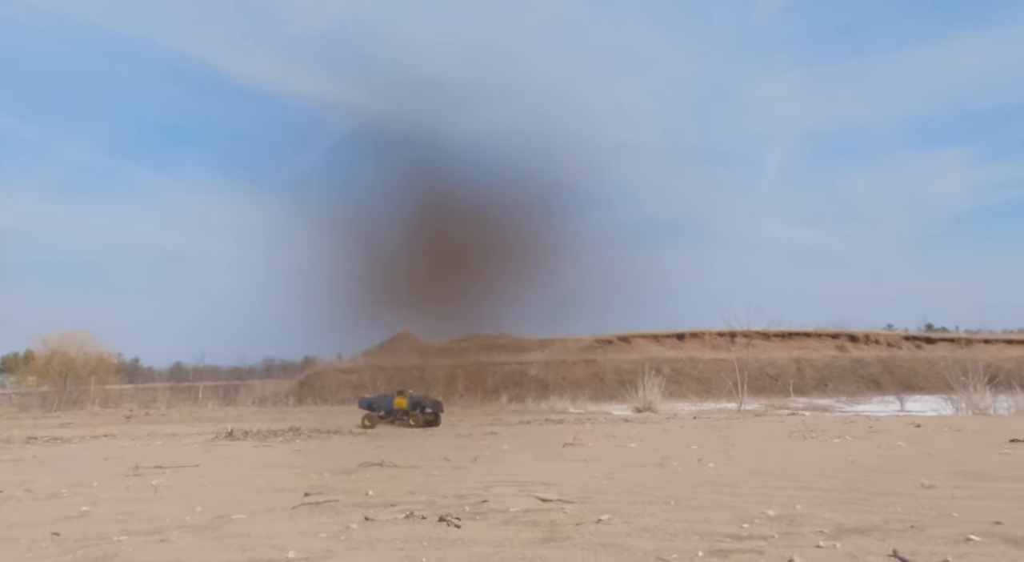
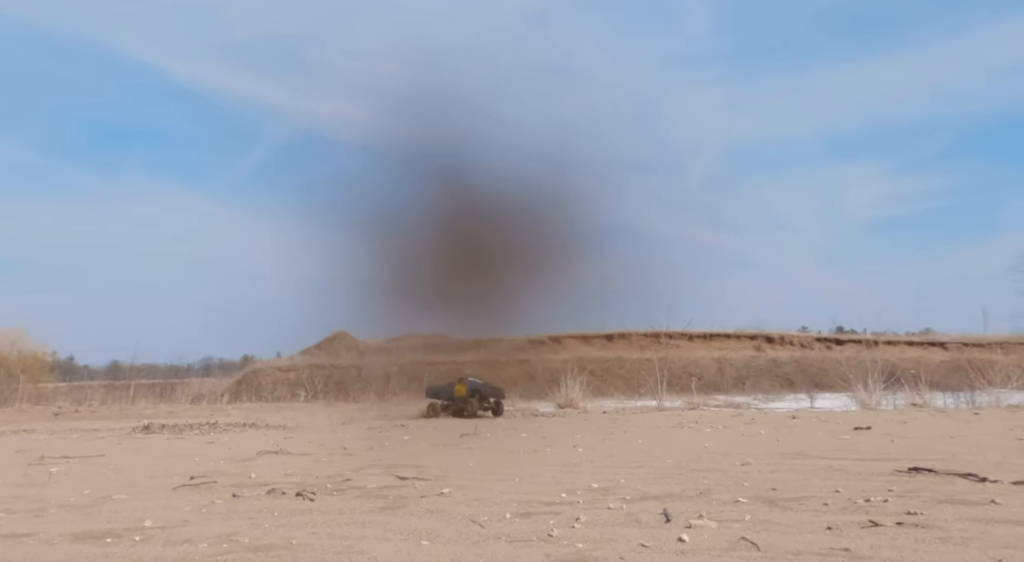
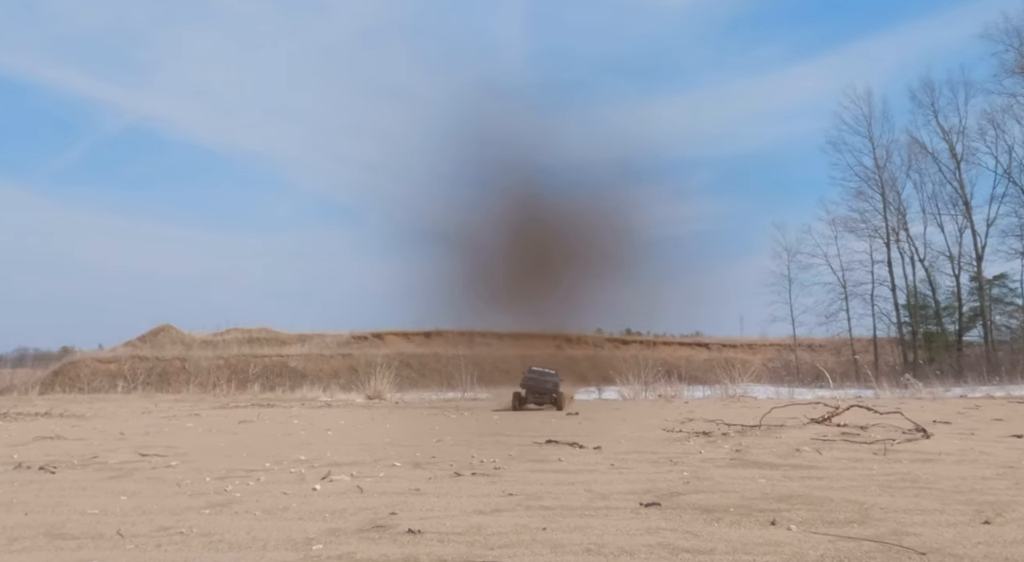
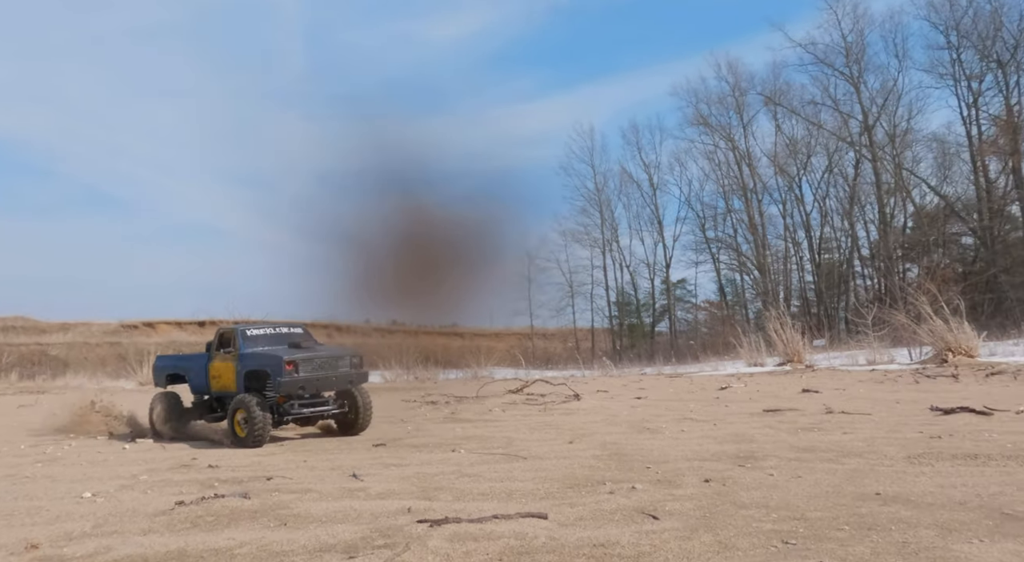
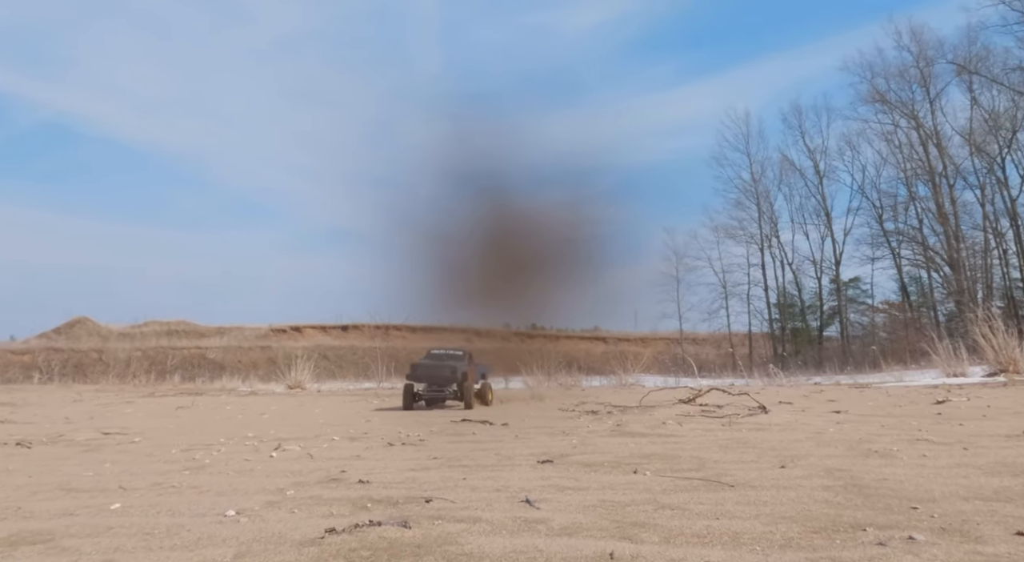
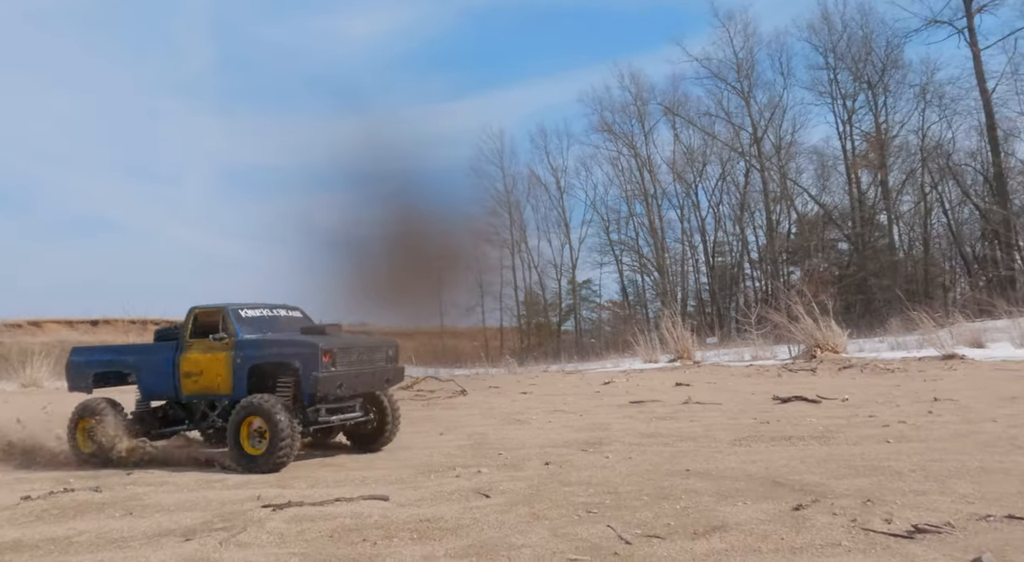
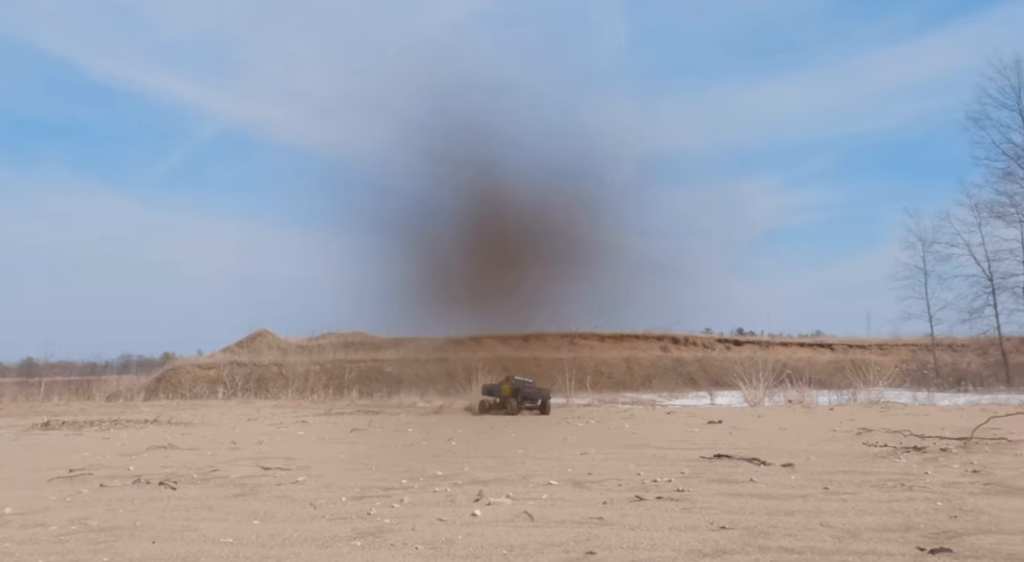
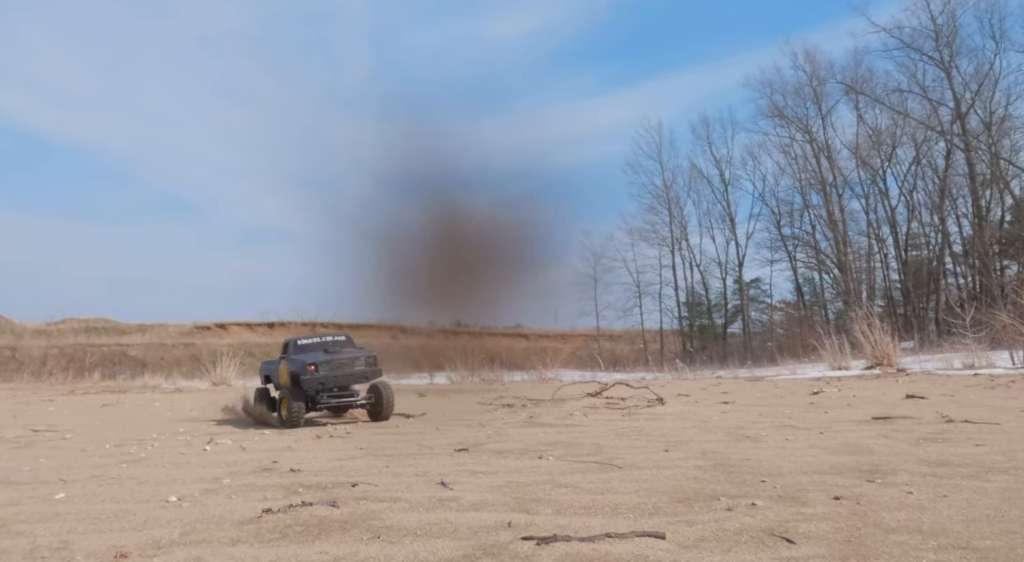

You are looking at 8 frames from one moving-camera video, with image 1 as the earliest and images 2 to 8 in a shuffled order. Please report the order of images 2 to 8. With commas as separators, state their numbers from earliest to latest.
2, 7, 3, 5, 8, 4, 6
